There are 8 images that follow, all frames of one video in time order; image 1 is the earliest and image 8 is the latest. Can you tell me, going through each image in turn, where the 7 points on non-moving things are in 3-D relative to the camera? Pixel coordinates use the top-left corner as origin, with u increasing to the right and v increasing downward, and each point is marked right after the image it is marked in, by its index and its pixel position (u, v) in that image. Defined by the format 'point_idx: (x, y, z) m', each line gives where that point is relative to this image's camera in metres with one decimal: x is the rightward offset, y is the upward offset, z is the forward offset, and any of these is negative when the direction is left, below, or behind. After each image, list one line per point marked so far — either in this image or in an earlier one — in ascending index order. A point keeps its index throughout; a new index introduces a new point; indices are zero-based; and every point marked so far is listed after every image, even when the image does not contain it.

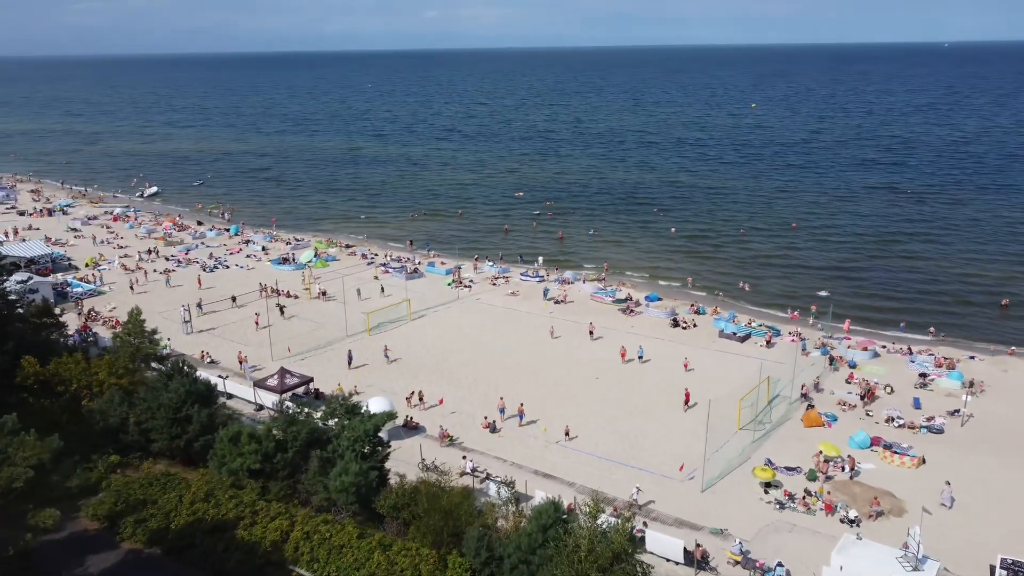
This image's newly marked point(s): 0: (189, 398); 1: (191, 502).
0: (-7.5, -2.6, +19.4) m
1: (-6.2, -4.1, +16.0) m
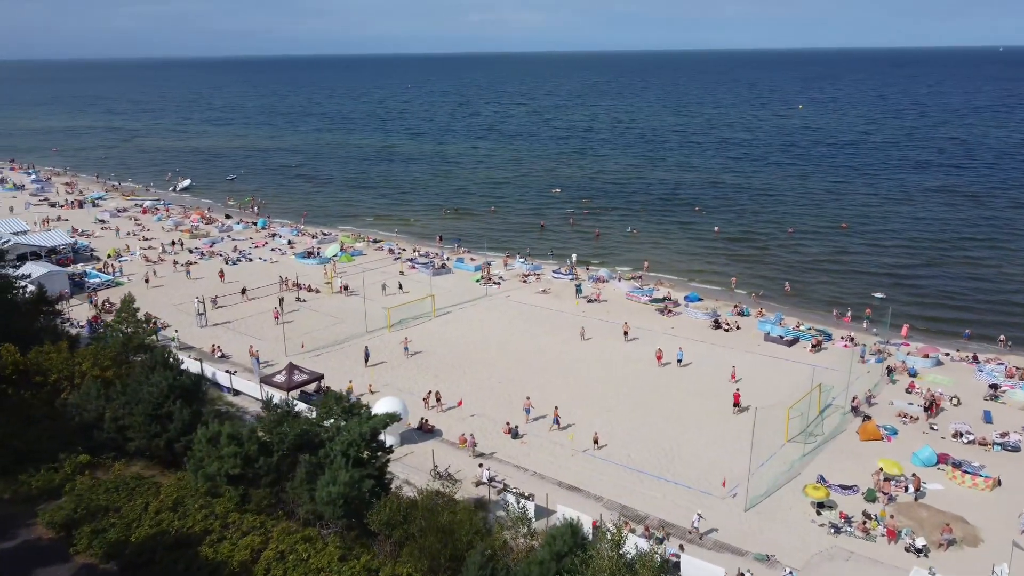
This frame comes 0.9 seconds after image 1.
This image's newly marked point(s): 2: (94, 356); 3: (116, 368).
0: (-7.1, -2.2, +17.5) m
1: (-6.0, -3.7, +14.0) m
2: (-9.8, -1.6, +19.6) m
3: (-9.1, -1.8, +19.3) m
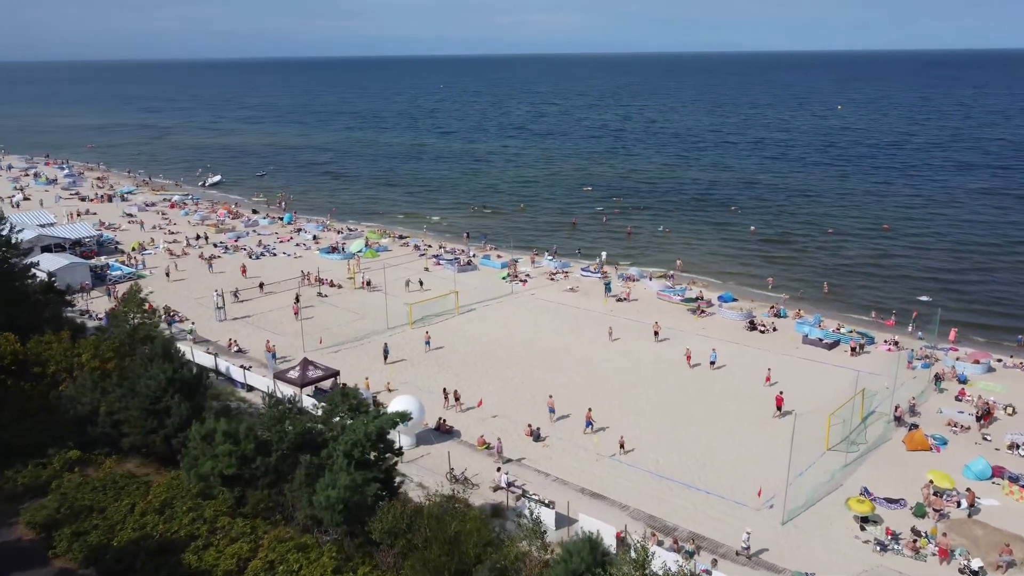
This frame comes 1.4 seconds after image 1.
0: (-6.8, -2.0, +16.5) m
1: (-5.7, -3.5, +12.9) m
2: (-9.3, -1.4, +18.7) m
3: (-8.7, -1.5, +18.4) m
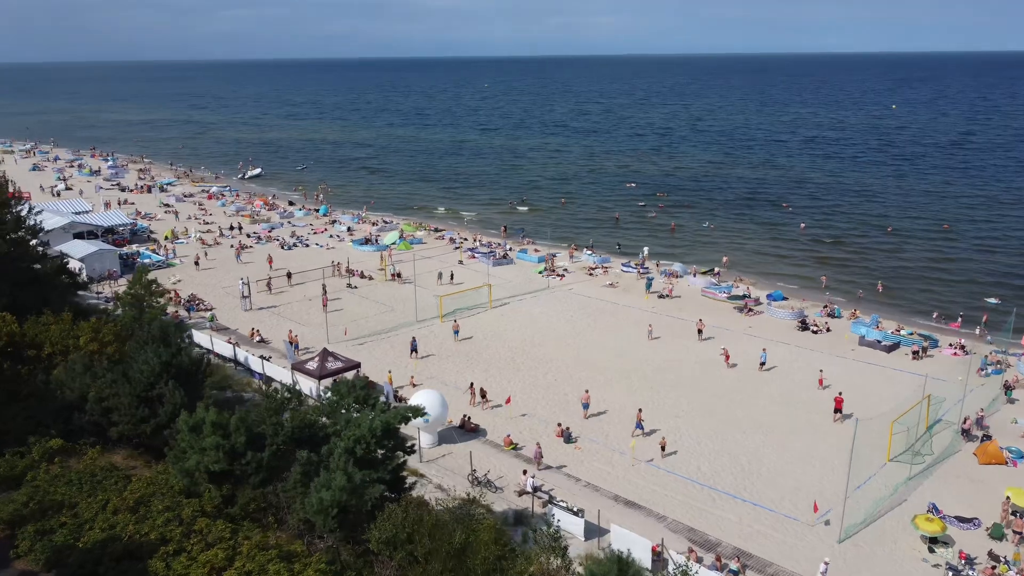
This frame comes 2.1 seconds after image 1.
0: (-6.3, -1.5, +15.1) m
1: (-5.5, -3.1, +11.5) m
2: (-8.7, -0.9, +17.4) m
3: (-8.1, -1.1, +17.1) m
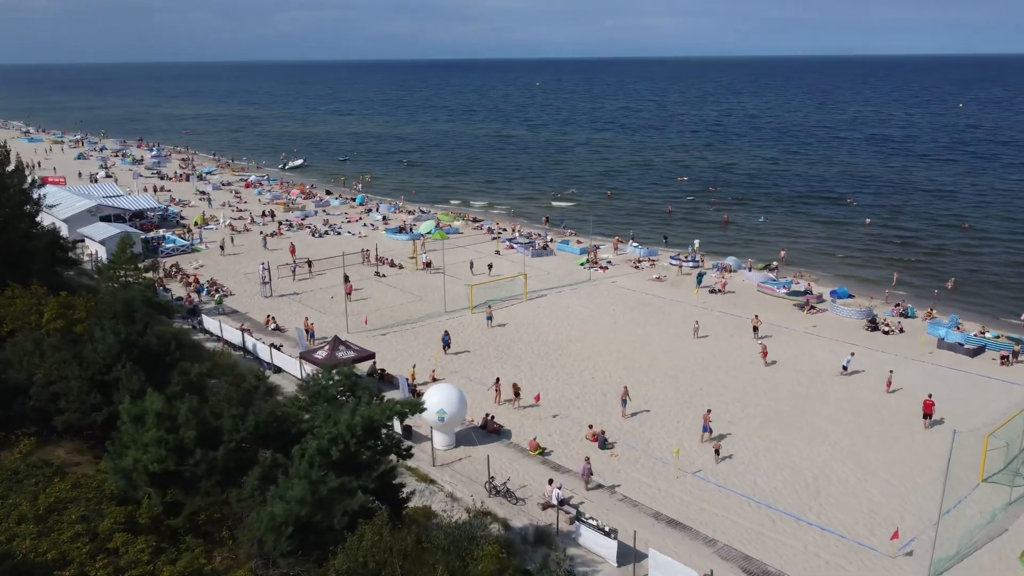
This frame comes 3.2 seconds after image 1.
0: (-6.0, -1.0, +12.9) m
1: (-5.4, -2.6, +9.2) m
2: (-8.3, -0.3, +15.3) m
3: (-7.7, -0.5, +15.0) m
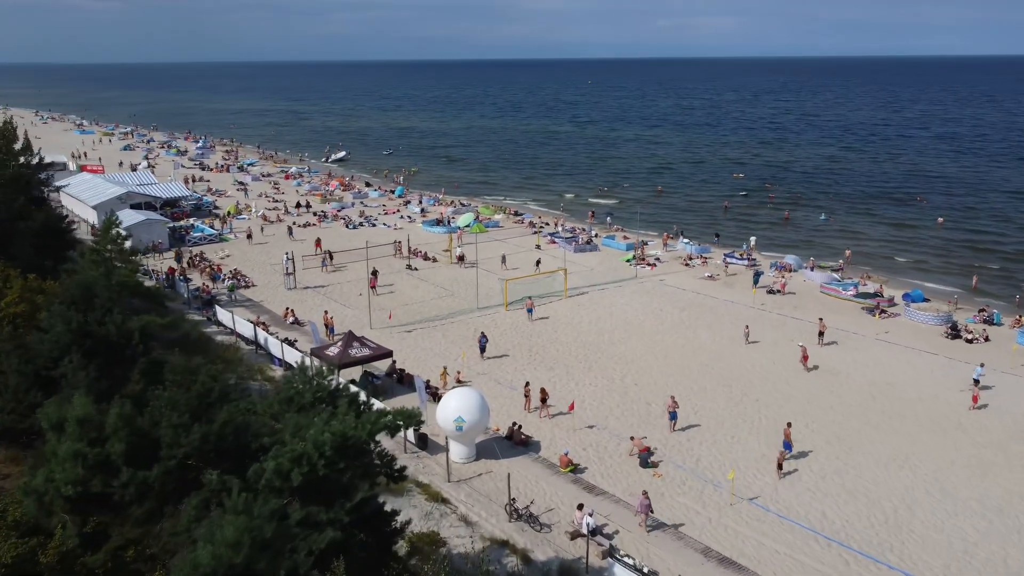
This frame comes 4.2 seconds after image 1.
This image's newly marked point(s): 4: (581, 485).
0: (-5.7, -0.7, +10.9) m
1: (-5.4, -2.3, +7.2) m
2: (-7.8, 0.0, +13.5) m
3: (-7.3, -0.2, +13.1) m
4: (+1.3, -3.7, +15.5) m
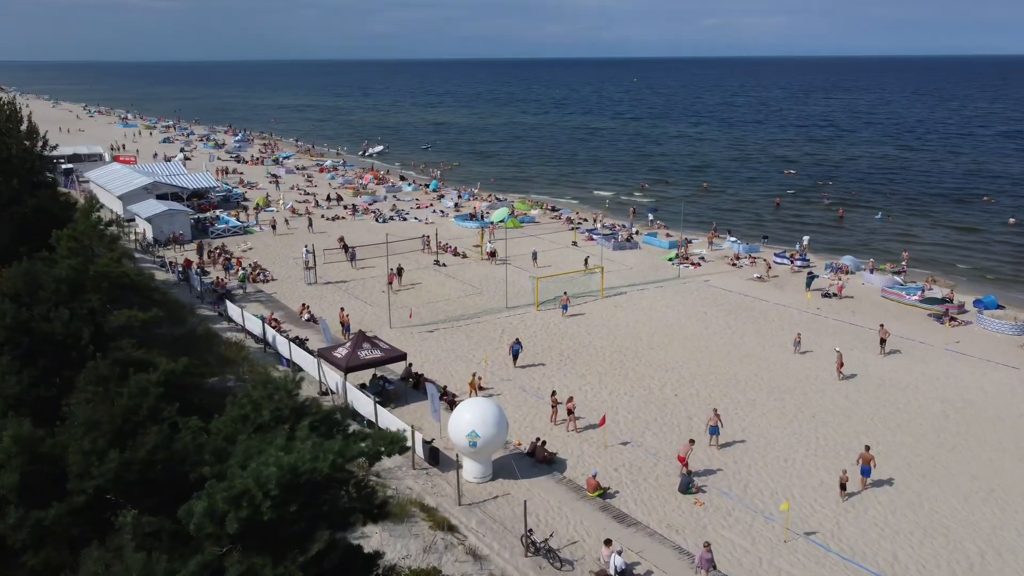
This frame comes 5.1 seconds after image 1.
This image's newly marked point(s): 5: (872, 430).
0: (-5.6, -0.6, +9.3) m
1: (-5.5, -2.2, +5.6) m
2: (-7.6, +0.1, +11.9) m
3: (-7.0, -0.1, +11.5) m
4: (+1.6, -3.6, +13.5) m
5: (+7.4, -2.9, +17.2) m
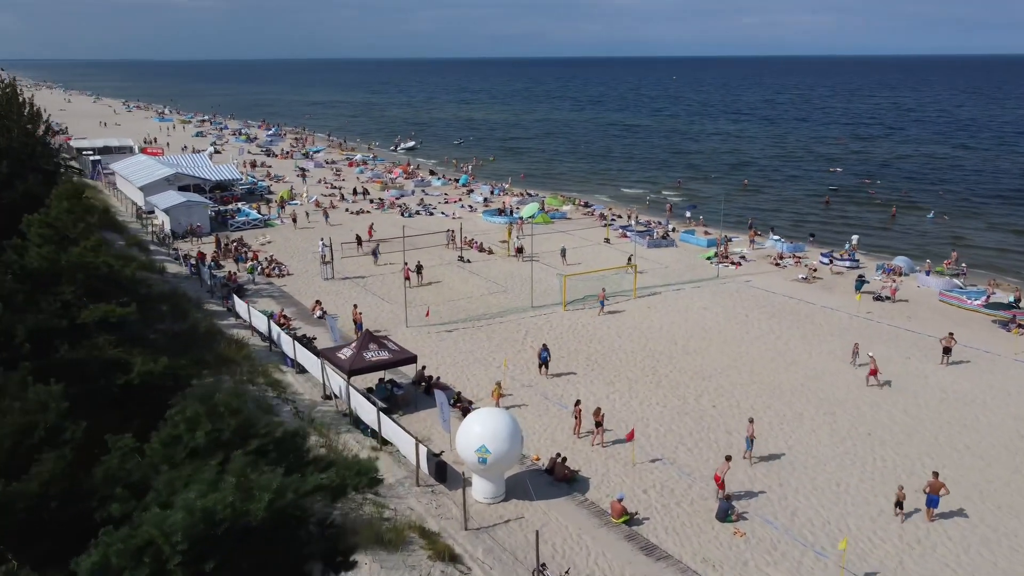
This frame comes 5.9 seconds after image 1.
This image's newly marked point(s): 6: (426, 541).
0: (-5.5, -0.5, +7.9) m
1: (-5.6, -2.1, +4.2) m
2: (-7.4, +0.3, +10.6) m
3: (-6.9, 0.0, +10.2) m
4: (+1.8, -3.6, +11.8) m
5: (+7.8, -3.0, +15.2) m
6: (-1.2, -3.4, +11.2) m
